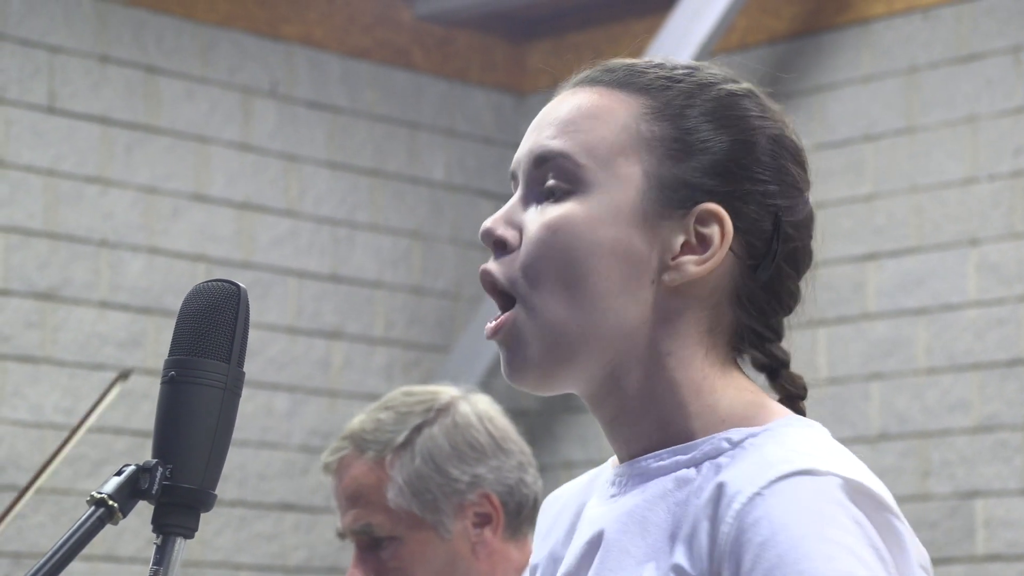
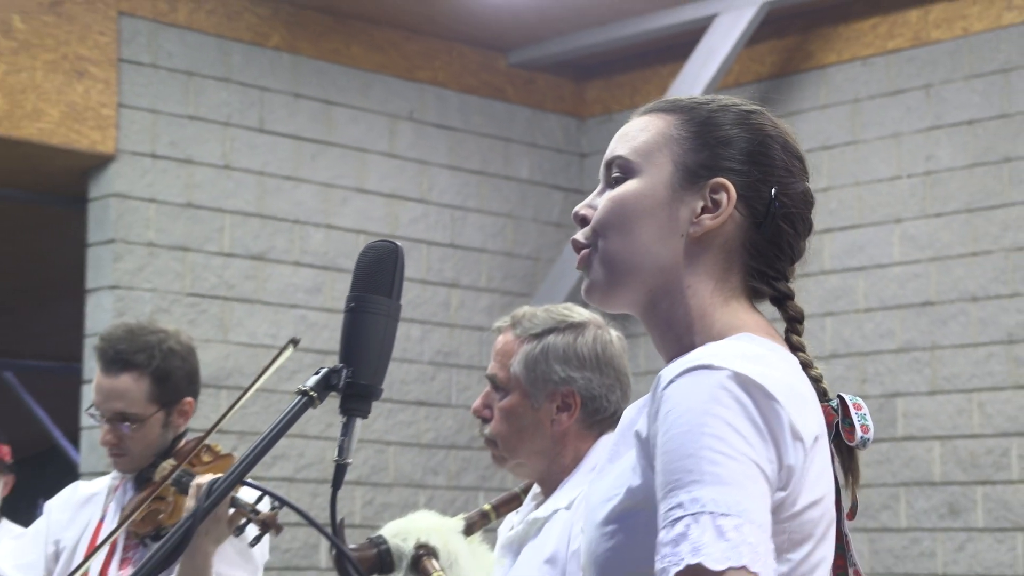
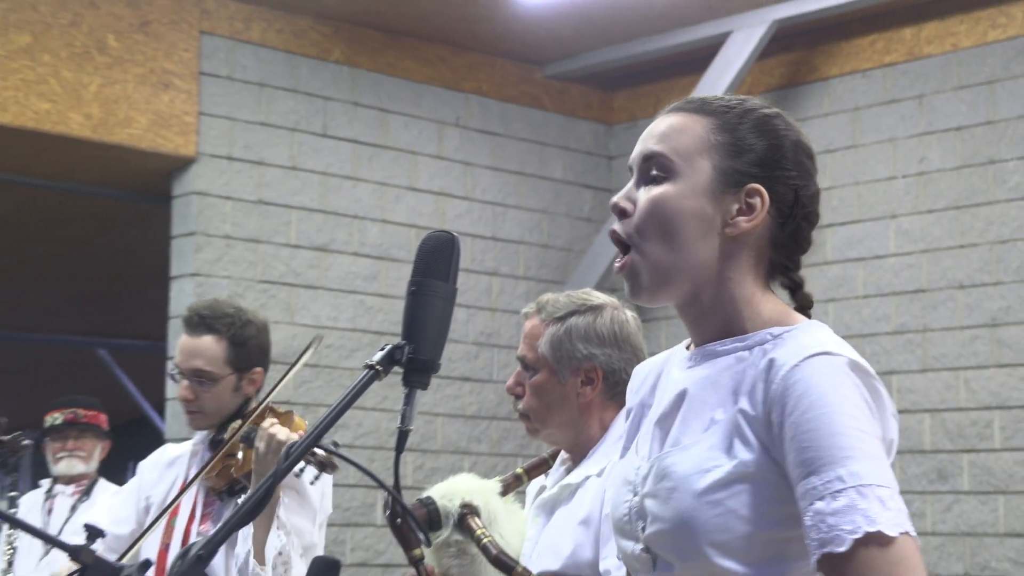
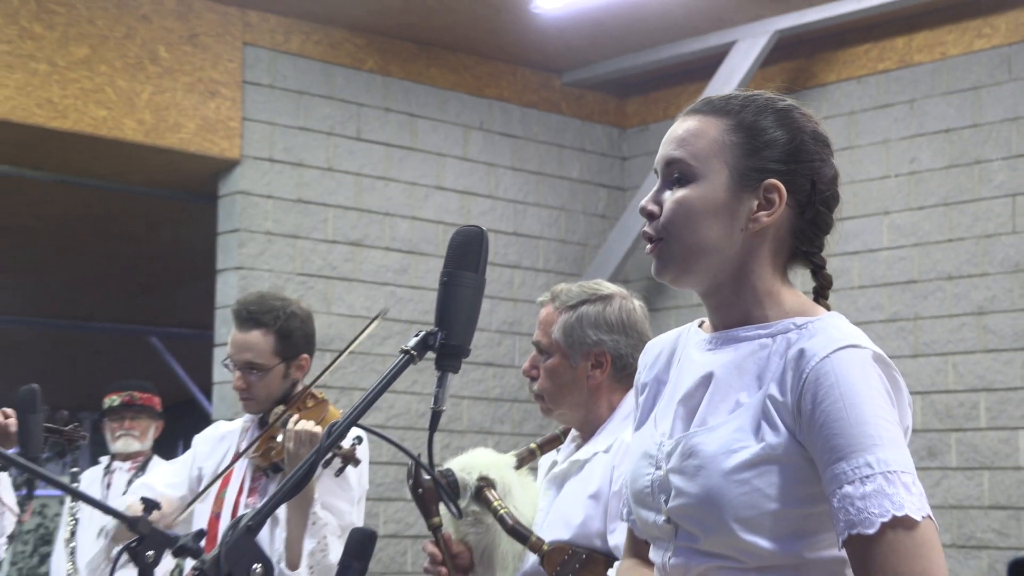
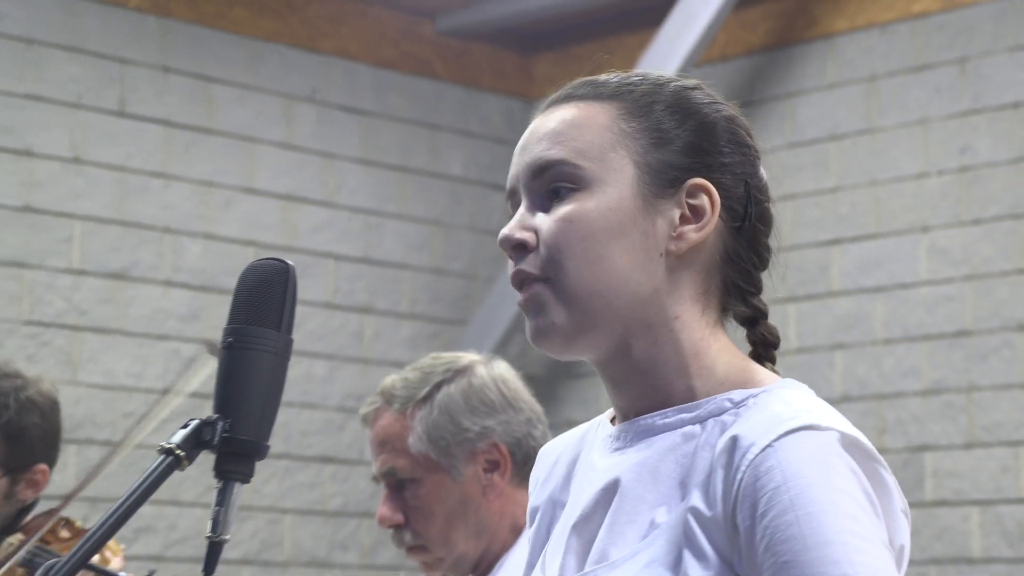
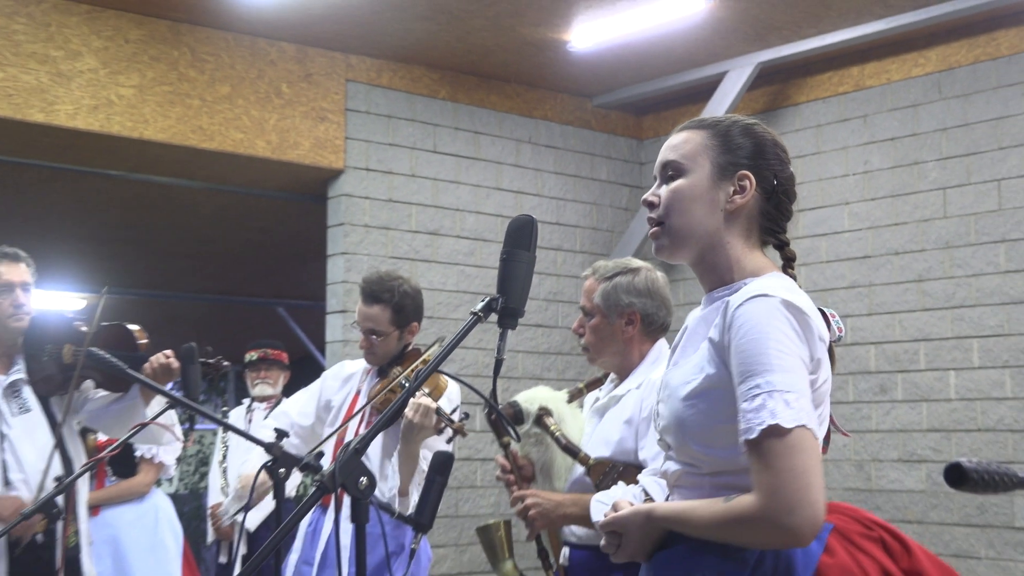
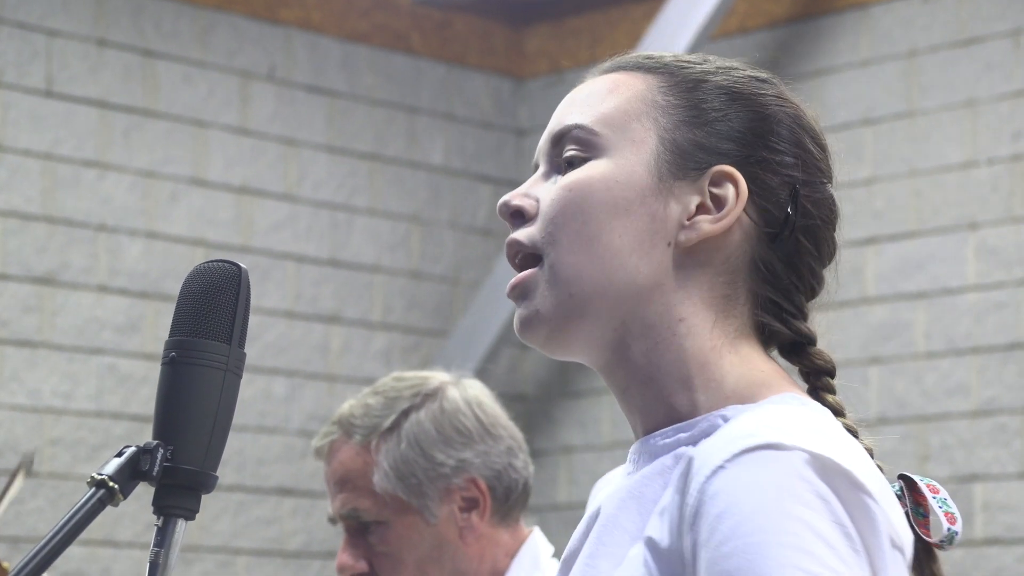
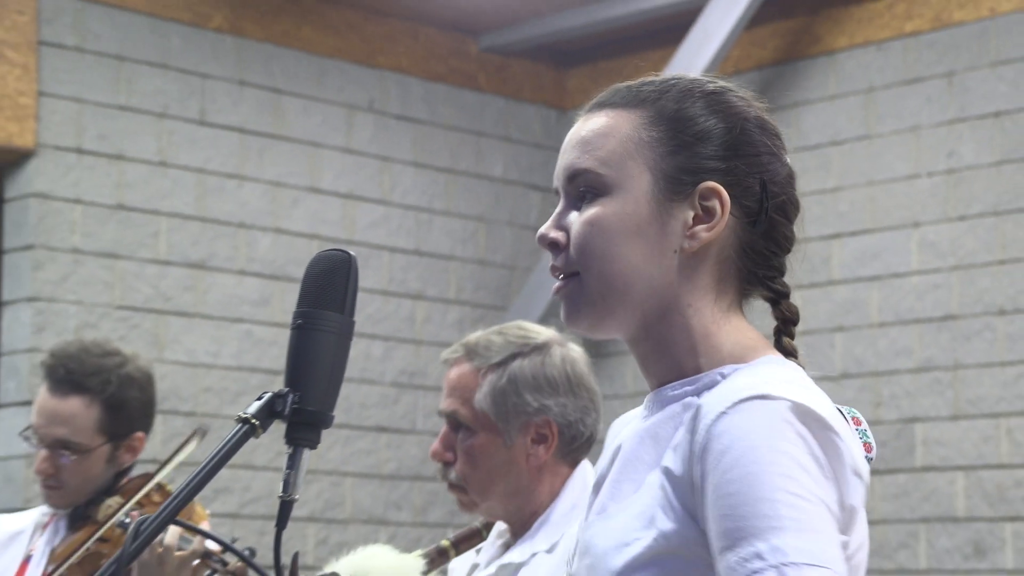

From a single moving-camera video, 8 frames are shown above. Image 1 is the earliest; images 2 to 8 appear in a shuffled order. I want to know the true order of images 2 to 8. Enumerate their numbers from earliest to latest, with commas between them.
7, 5, 8, 2, 3, 4, 6
